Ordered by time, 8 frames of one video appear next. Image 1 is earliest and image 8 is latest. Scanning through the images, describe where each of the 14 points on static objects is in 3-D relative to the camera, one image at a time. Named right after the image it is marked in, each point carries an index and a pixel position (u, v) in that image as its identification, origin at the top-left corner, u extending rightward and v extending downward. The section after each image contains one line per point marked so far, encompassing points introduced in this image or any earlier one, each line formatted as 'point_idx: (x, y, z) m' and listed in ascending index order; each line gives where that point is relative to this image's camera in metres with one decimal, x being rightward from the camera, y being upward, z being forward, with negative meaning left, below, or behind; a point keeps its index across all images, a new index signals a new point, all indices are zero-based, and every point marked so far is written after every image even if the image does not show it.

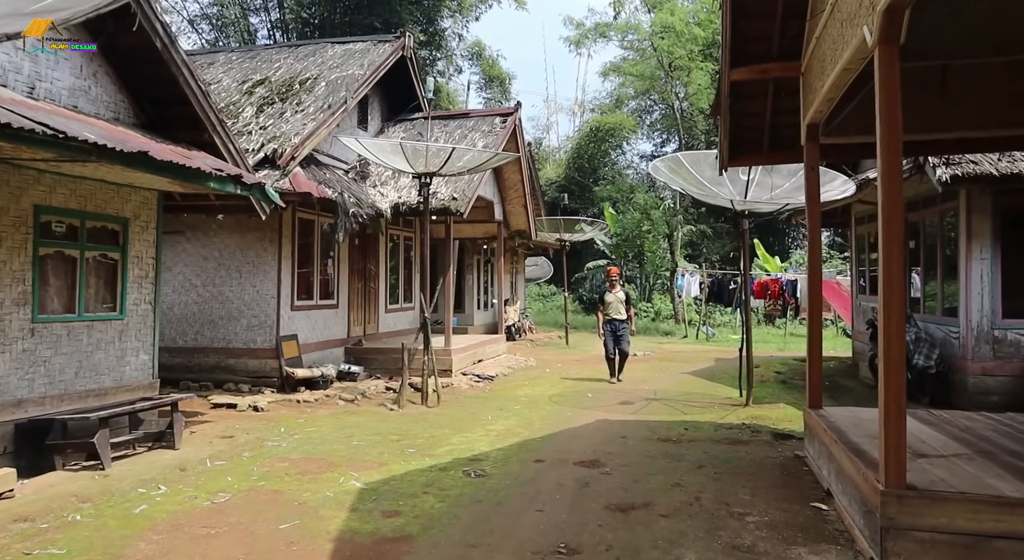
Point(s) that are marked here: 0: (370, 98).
0: (-2.4, +3.1, +12.6) m
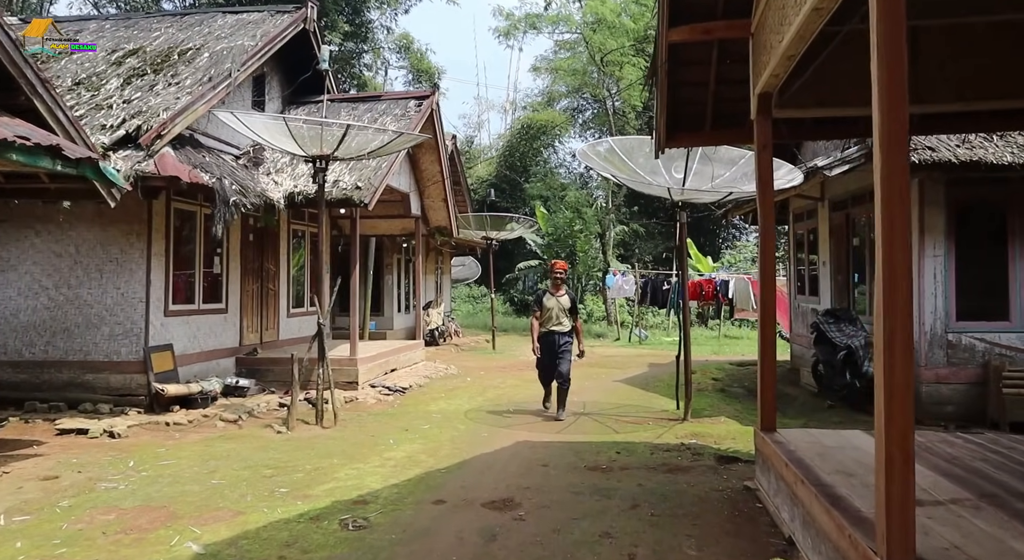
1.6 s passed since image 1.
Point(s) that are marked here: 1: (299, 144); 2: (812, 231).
0: (-3.6, +3.0, +11.2) m
1: (-2.4, +1.5, +8.5) m
2: (+4.8, +0.8, +11.9) m
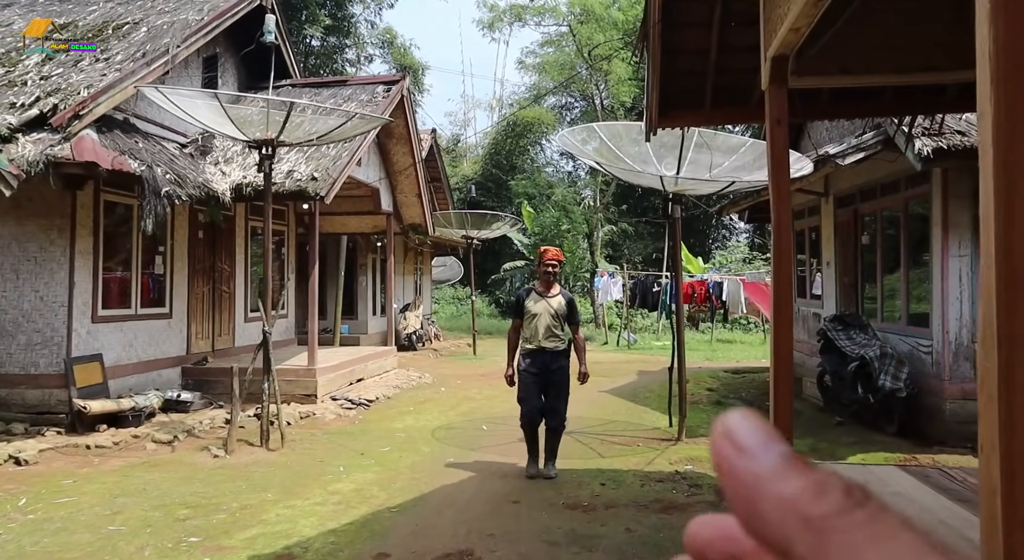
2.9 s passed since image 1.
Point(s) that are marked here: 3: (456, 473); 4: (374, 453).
0: (-3.9, +3.0, +10.2) m
1: (-2.7, +1.5, +7.5) m
2: (+4.4, +0.7, +11.0) m
3: (-0.5, -1.6, +6.1) m
4: (-1.3, -1.6, +6.9) m
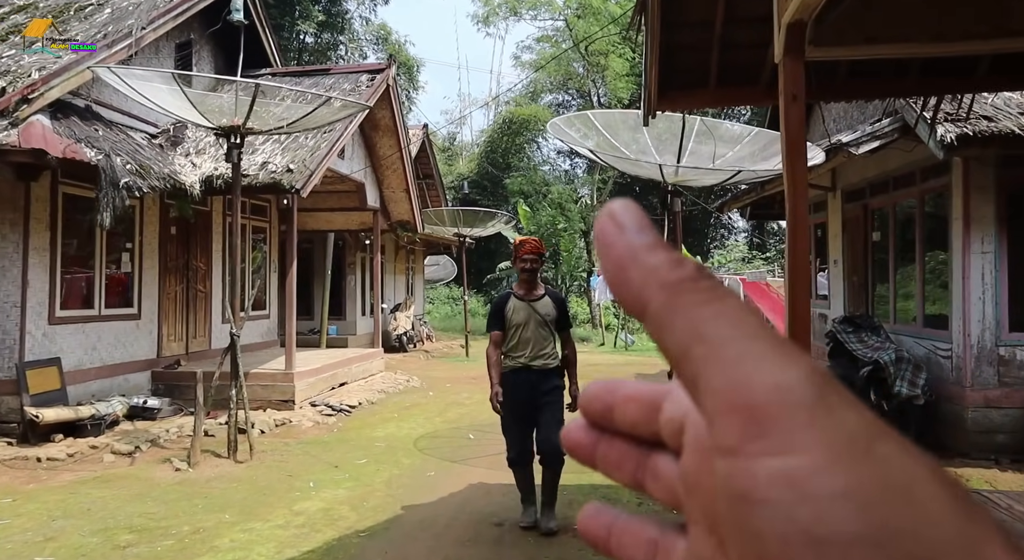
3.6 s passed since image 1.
0: (-4.1, +3.0, +9.7) m
1: (-2.8, +1.5, +7.0) m
2: (+4.3, +0.7, +10.5) m
3: (-0.6, -1.6, +5.6) m
4: (-1.4, -1.6, +6.3) m
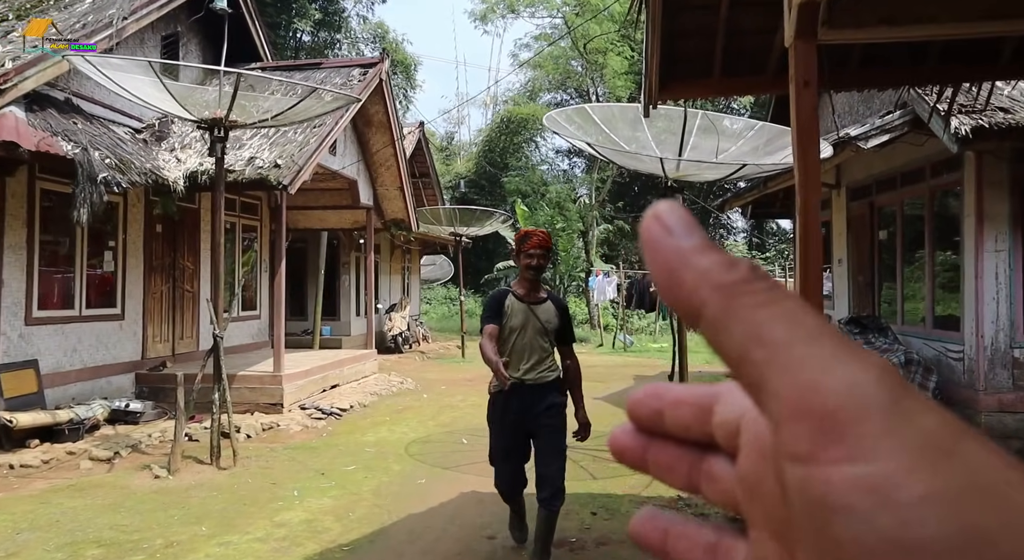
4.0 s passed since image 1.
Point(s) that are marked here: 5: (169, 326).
0: (-4.1, +3.0, +9.4) m
1: (-2.8, +1.5, +6.7) m
2: (+4.3, +0.8, +10.3) m
3: (-0.6, -1.6, +5.3) m
4: (-1.4, -1.6, +6.1) m
5: (-4.2, -0.6, +9.2) m
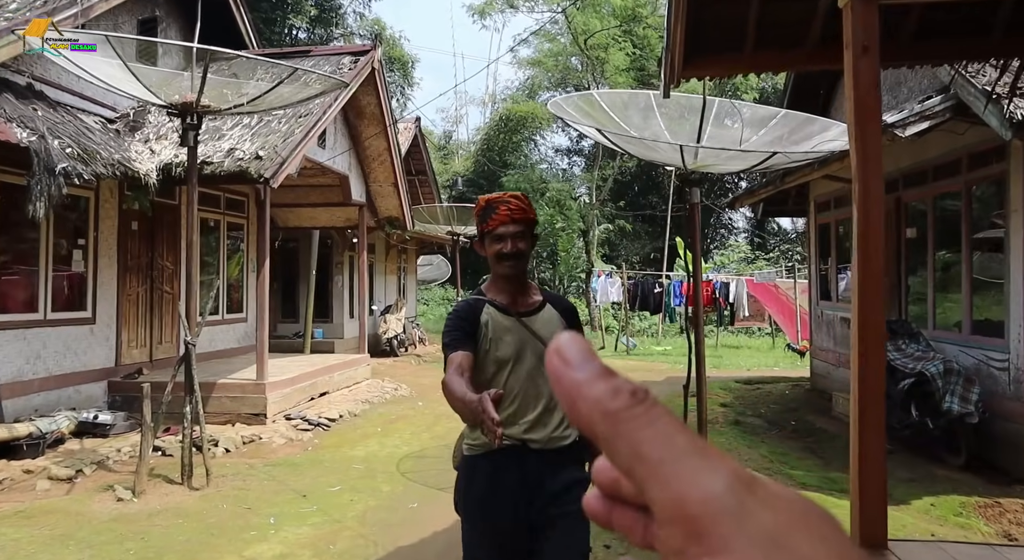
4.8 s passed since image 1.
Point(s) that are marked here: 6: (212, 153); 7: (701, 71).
0: (-4.1, +3.0, +8.8) m
1: (-2.8, +1.5, +6.1) m
2: (+4.3, +0.7, +9.7) m
3: (-0.6, -1.6, +4.8) m
4: (-1.4, -1.6, +5.5) m
5: (-4.2, -0.6, +8.6) m
6: (-2.9, +1.2, +7.3) m
7: (+1.1, +1.2, +4.2) m
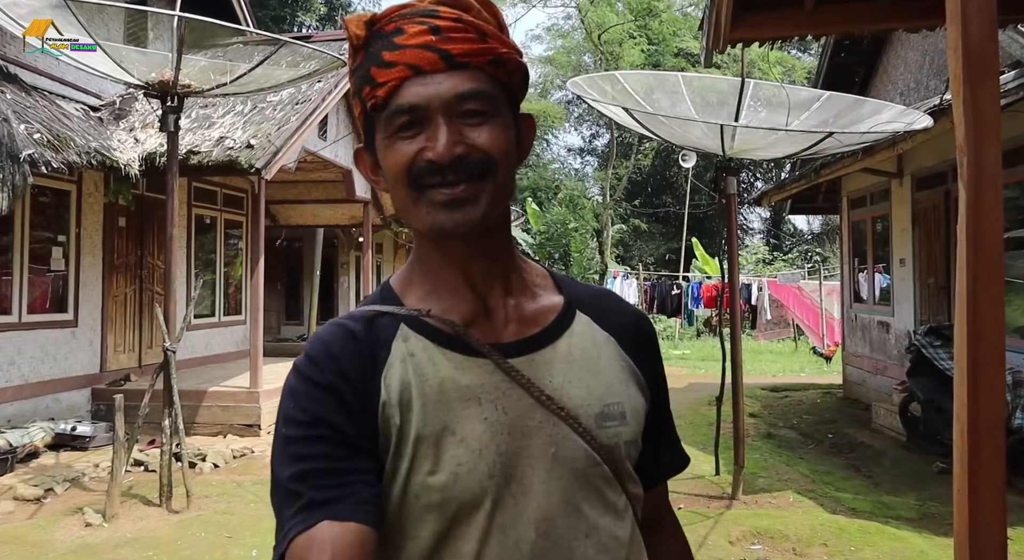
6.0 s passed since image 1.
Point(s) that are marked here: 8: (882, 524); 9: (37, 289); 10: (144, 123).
0: (-3.9, +3.0, +8.3) m
1: (-2.7, +1.5, +5.6) m
2: (+4.4, +0.7, +9.0) m
3: (-0.5, -1.6, +4.2) m
4: (-1.3, -1.6, +4.9) m
5: (-4.1, -0.6, +8.1) m
6: (-2.8, +1.2, +6.7) m
7: (+1.1, +1.2, +3.6) m
8: (+2.4, -1.6, +4.9) m
9: (-4.3, -0.1, +6.8) m
10: (-3.5, +1.5, +7.2) m
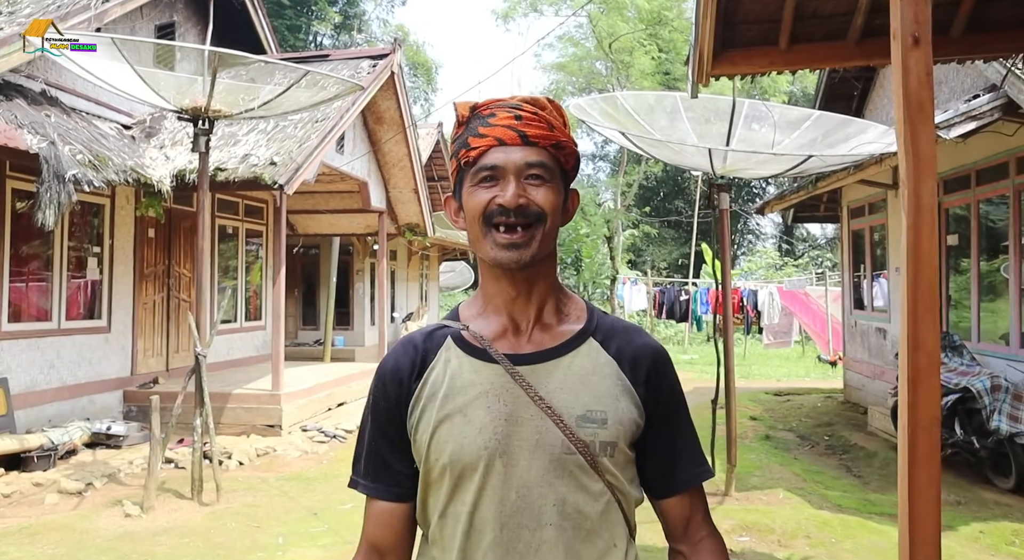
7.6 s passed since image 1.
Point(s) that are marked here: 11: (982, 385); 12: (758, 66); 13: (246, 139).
0: (-3.8, +2.9, +8.7) m
1: (-2.7, +1.5, +6.0) m
2: (+4.5, +0.6, +9.3) m
3: (-0.5, -1.6, +4.5) m
4: (-1.3, -1.6, +5.3) m
5: (-4.0, -0.7, +8.5) m
6: (-2.7, +1.1, +7.1) m
7: (+1.2, +1.1, +4.0) m
8: (+2.4, -1.7, +5.2) m
9: (-4.2, -0.2, +7.2) m
10: (-3.4, +1.4, +7.6) m
11: (+3.6, -0.8, +5.7) m
12: (+1.3, +1.1, +3.9) m
13: (-2.7, +1.4, +7.6) m
